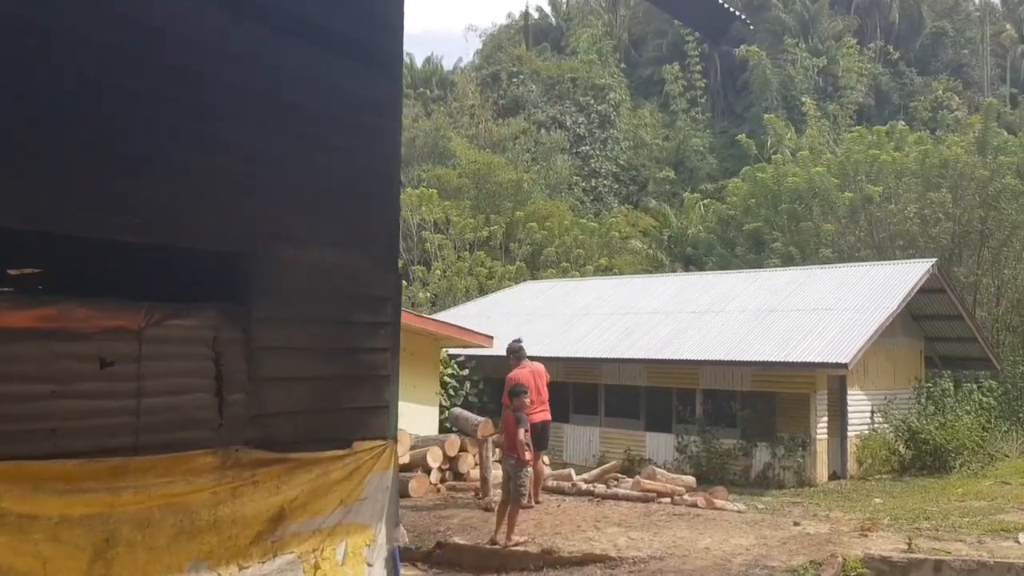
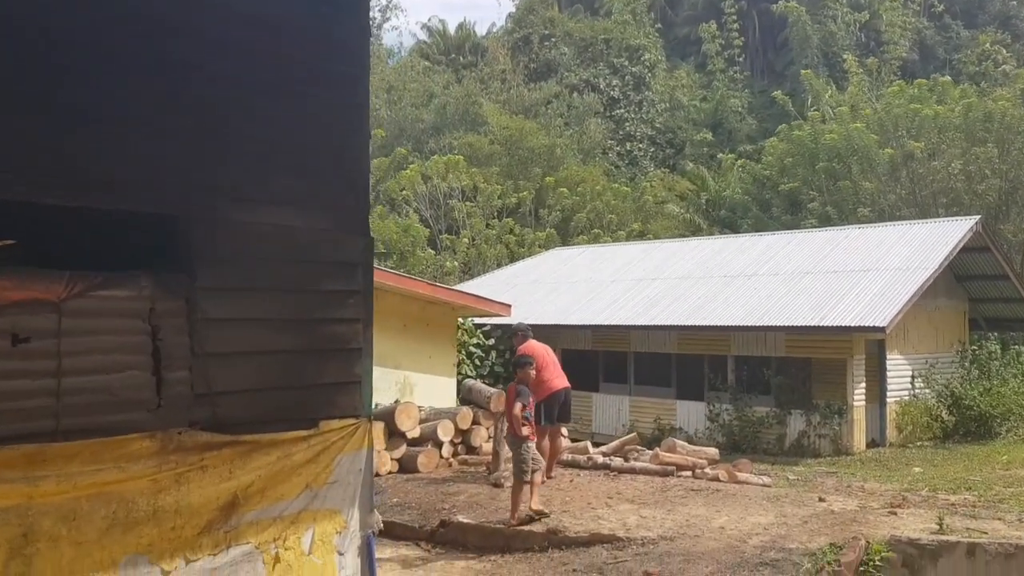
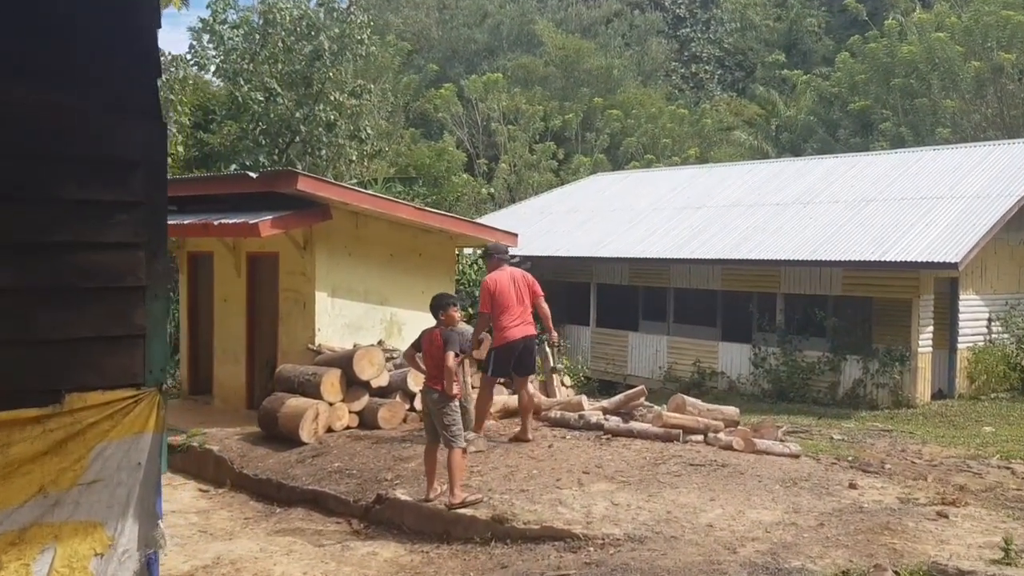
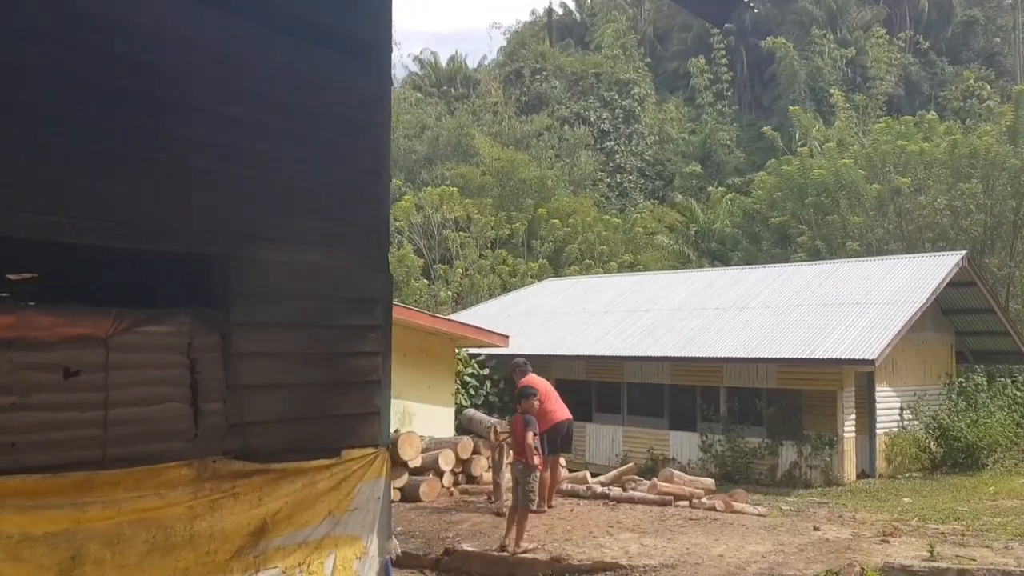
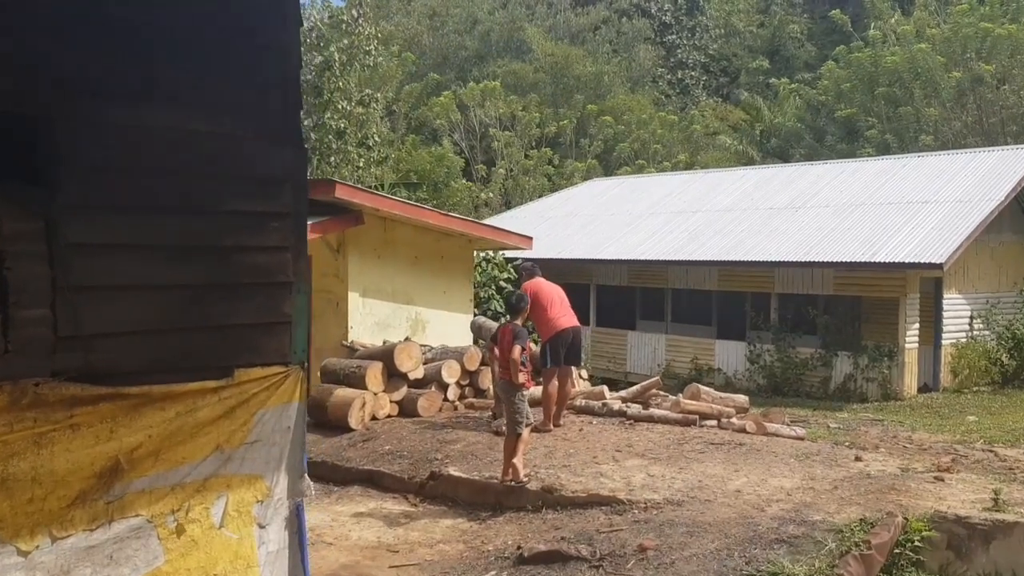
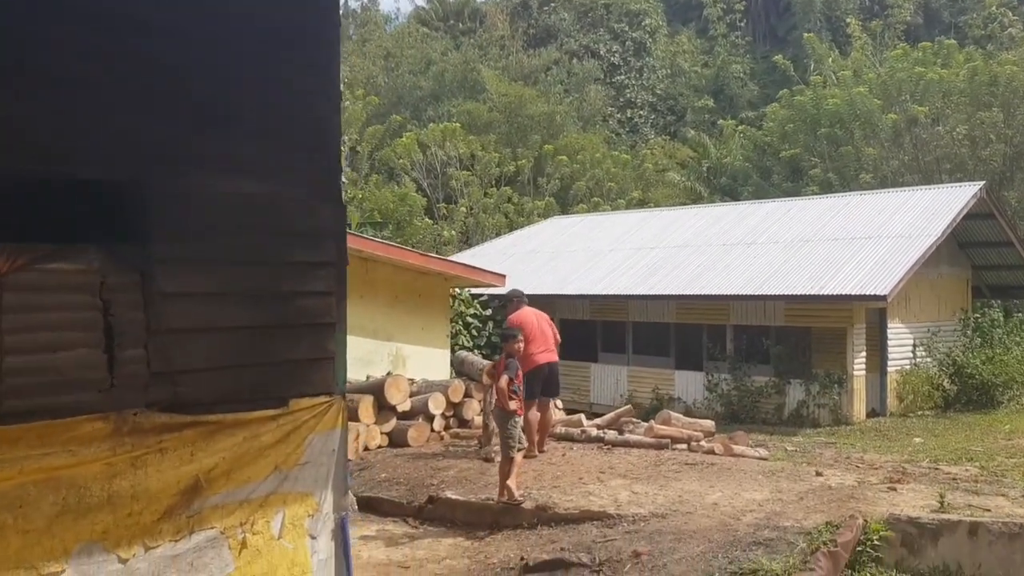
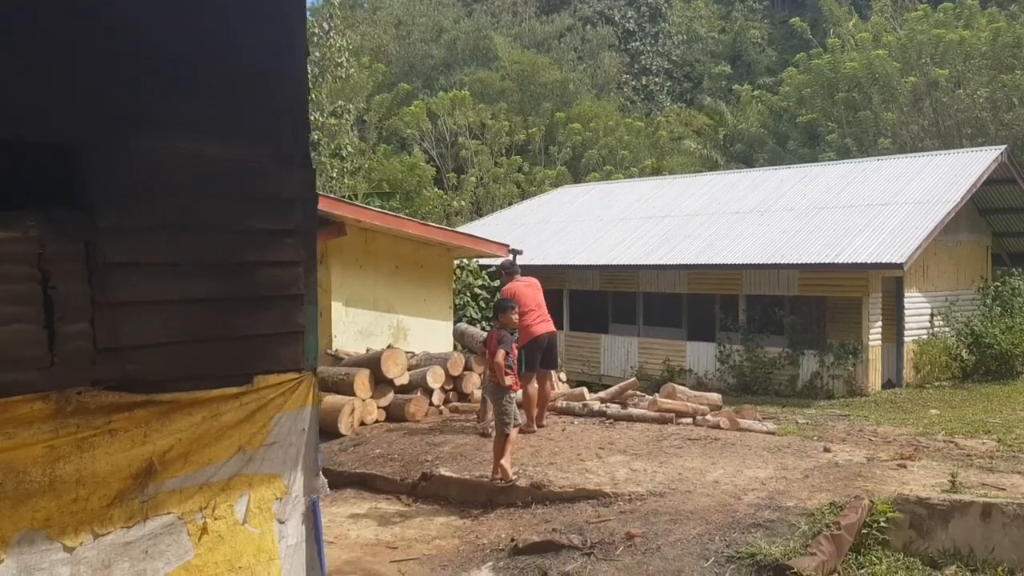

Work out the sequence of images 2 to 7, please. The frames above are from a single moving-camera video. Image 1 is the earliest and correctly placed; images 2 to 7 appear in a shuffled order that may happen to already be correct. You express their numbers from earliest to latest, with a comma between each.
4, 2, 6, 7, 5, 3
